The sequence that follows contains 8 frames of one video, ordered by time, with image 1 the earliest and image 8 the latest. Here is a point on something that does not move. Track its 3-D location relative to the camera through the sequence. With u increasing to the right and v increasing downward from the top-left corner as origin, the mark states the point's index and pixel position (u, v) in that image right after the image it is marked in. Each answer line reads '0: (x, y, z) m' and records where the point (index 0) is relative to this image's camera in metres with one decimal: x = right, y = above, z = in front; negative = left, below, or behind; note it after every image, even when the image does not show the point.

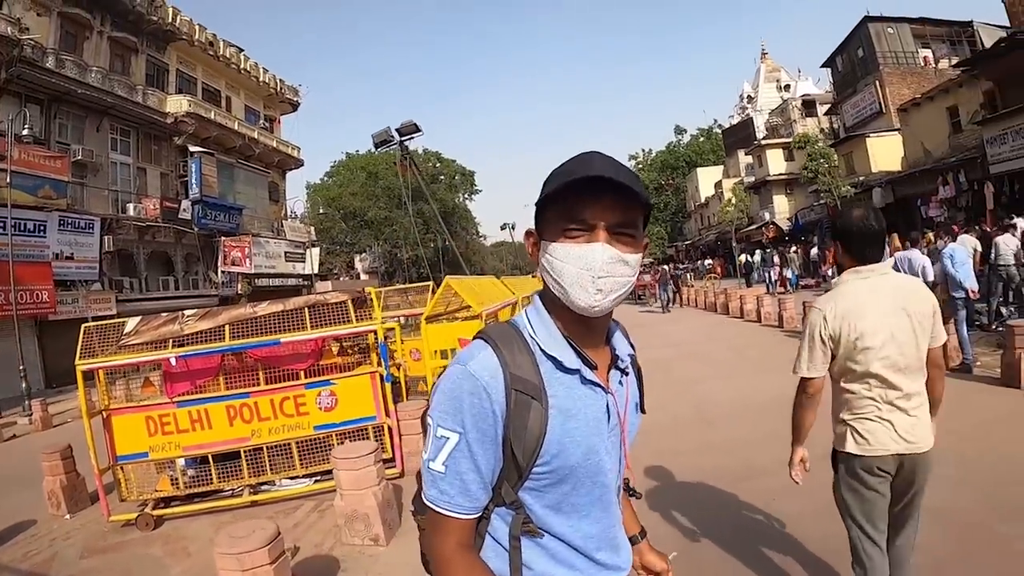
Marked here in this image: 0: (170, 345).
0: (-2.8, -0.5, +5.1) m
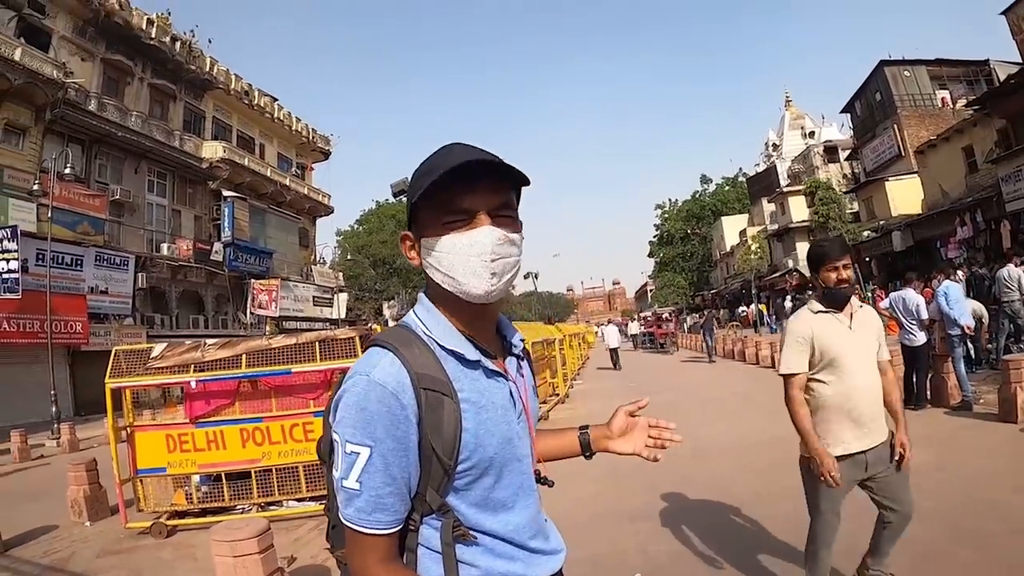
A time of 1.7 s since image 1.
0: (-2.9, -0.7, +5.5) m
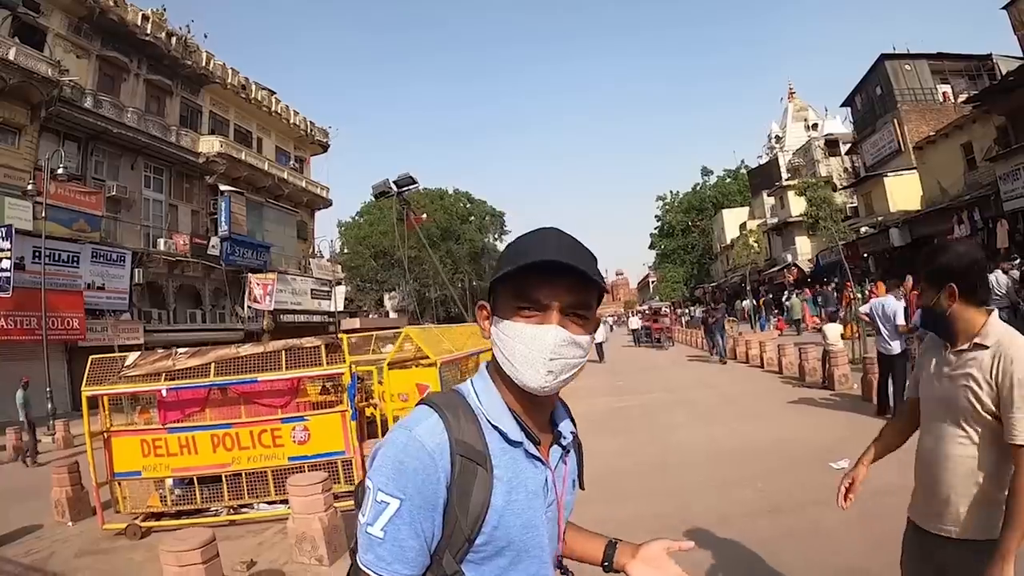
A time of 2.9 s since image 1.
0: (-3.2, -0.8, +5.7) m
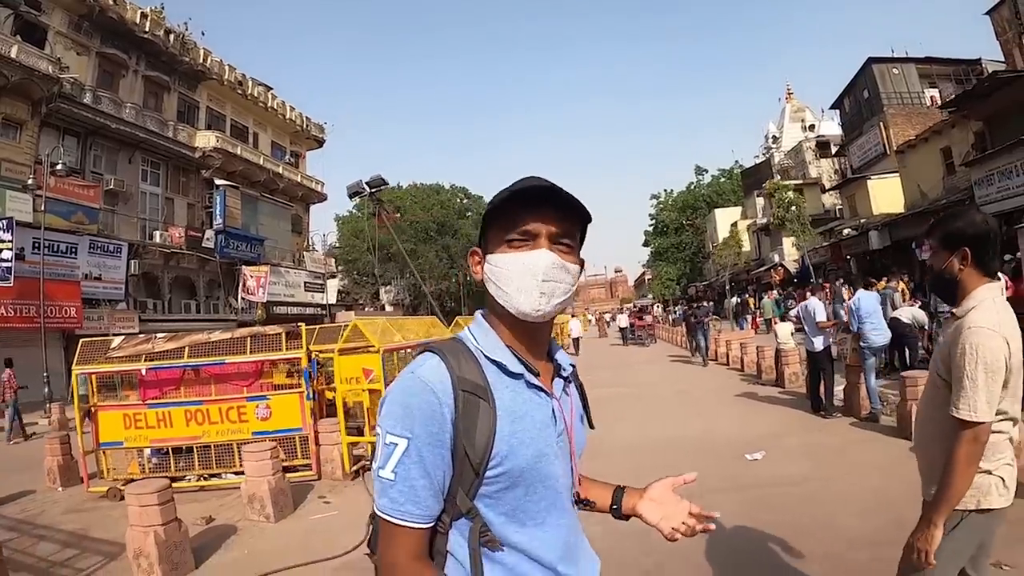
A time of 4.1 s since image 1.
0: (-3.8, -0.7, +6.4) m
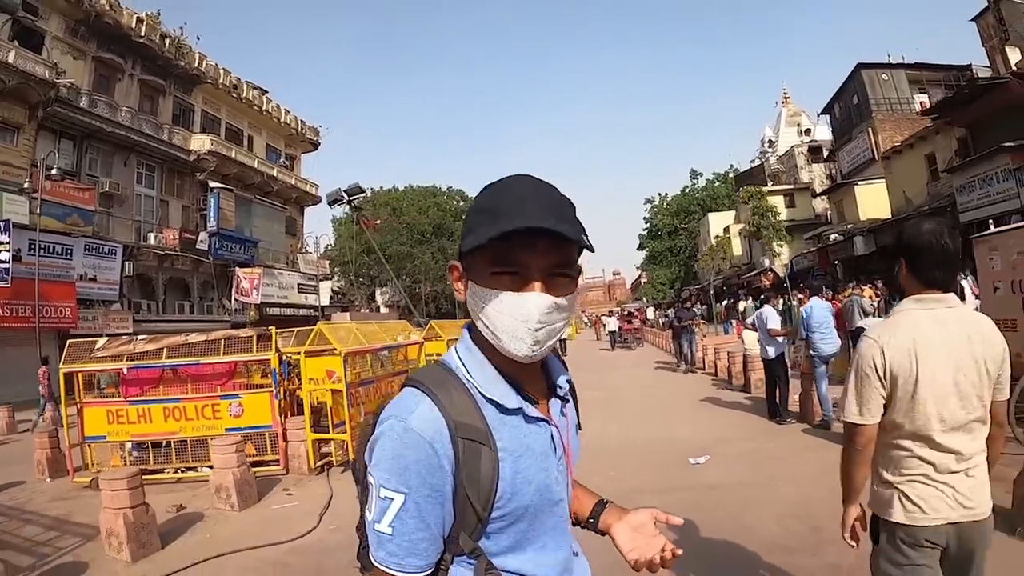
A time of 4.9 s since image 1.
0: (-4.3, -0.8, +6.8) m
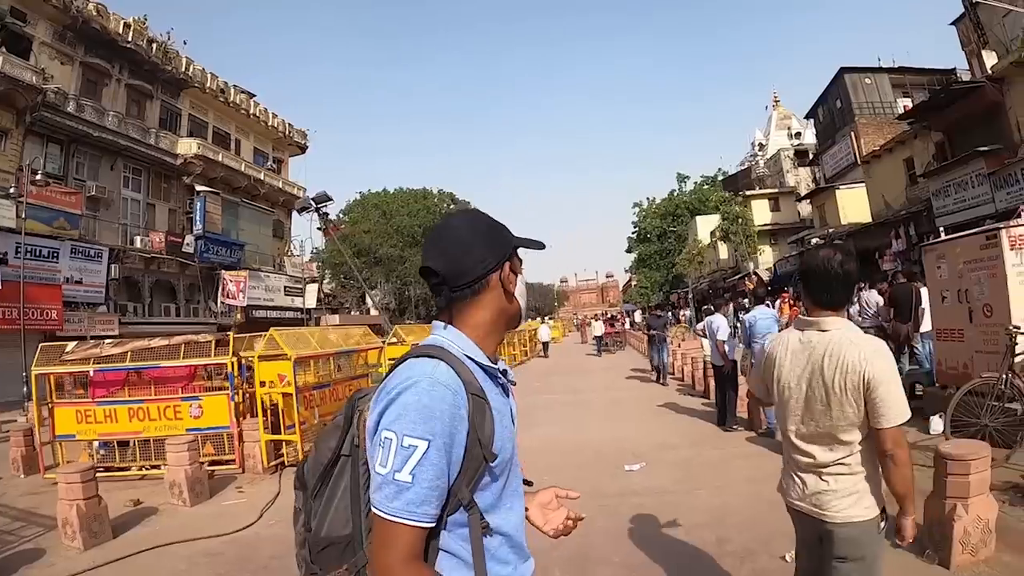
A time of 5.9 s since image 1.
0: (-4.9, -0.9, +7.1) m
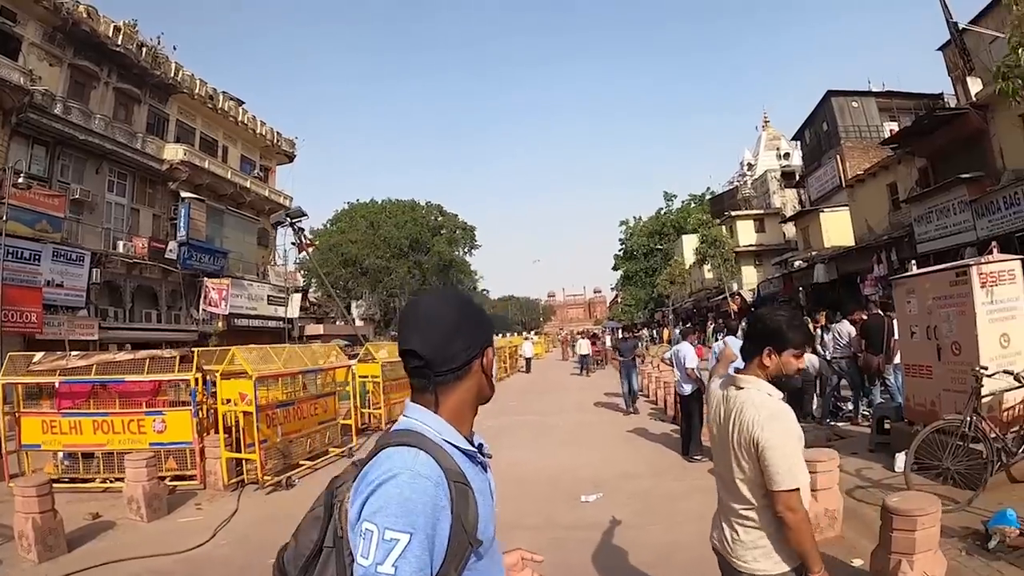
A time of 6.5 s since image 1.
0: (-5.3, -1.0, +7.2) m
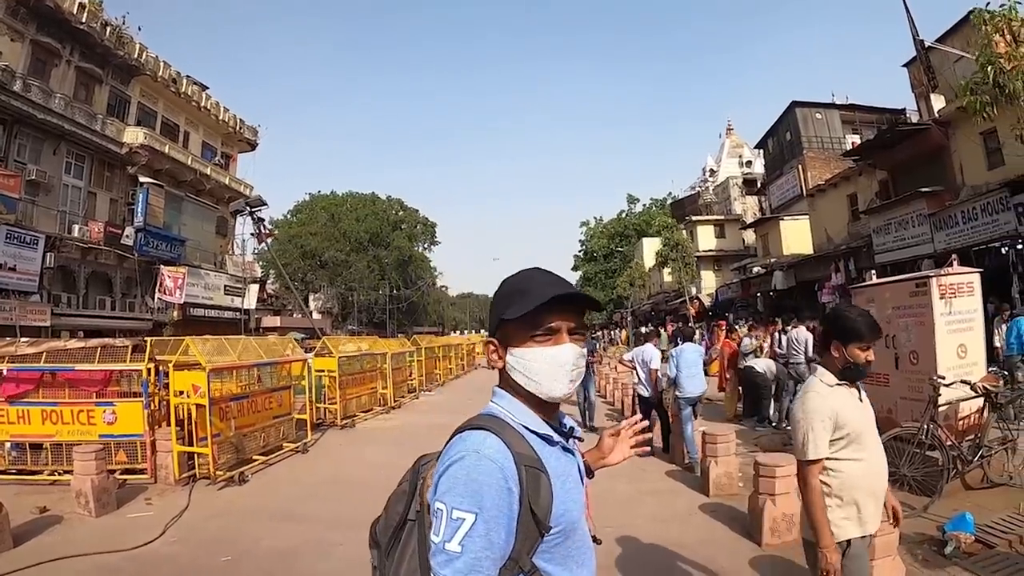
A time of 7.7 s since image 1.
0: (-5.7, -0.8, +6.8) m
